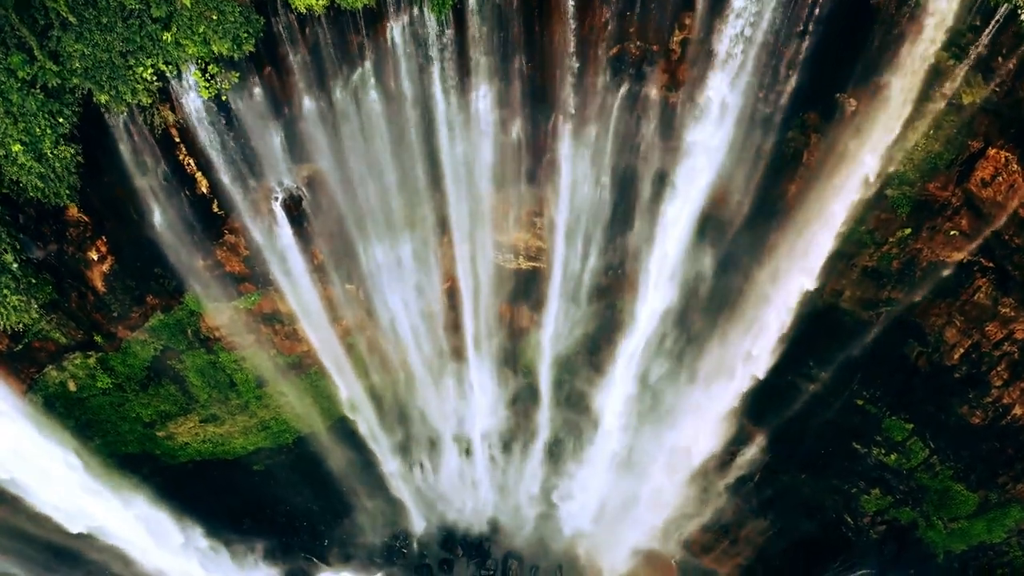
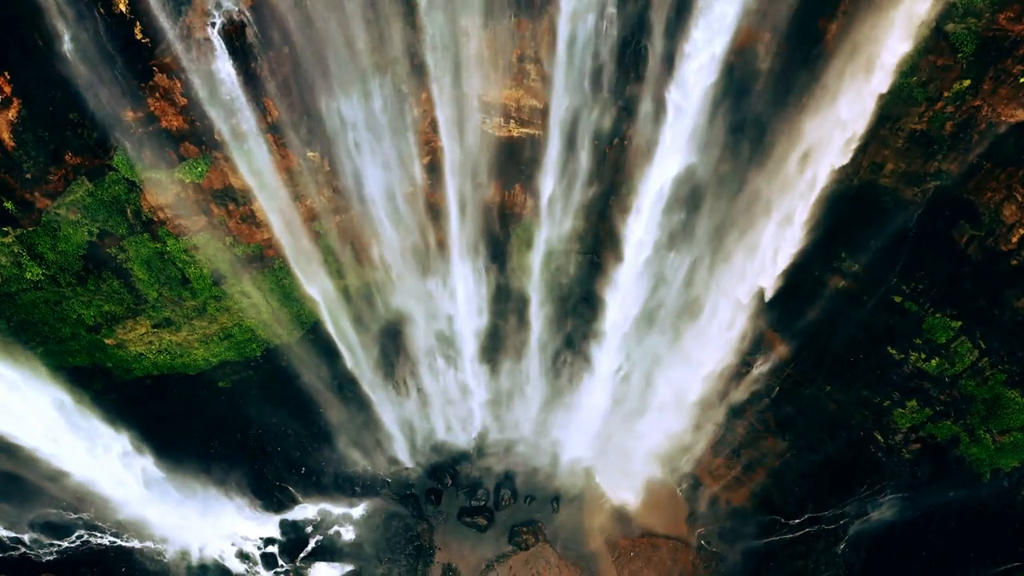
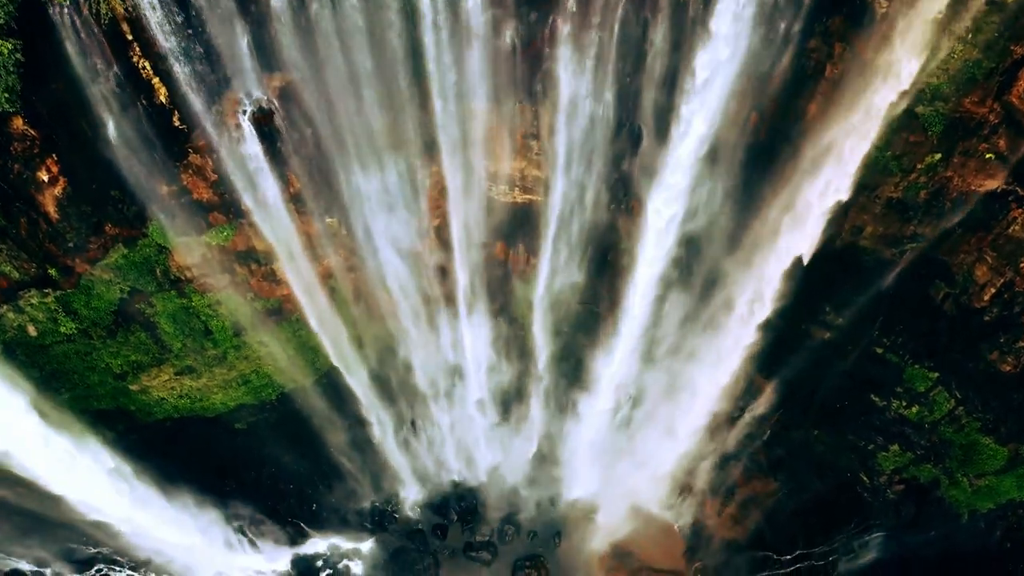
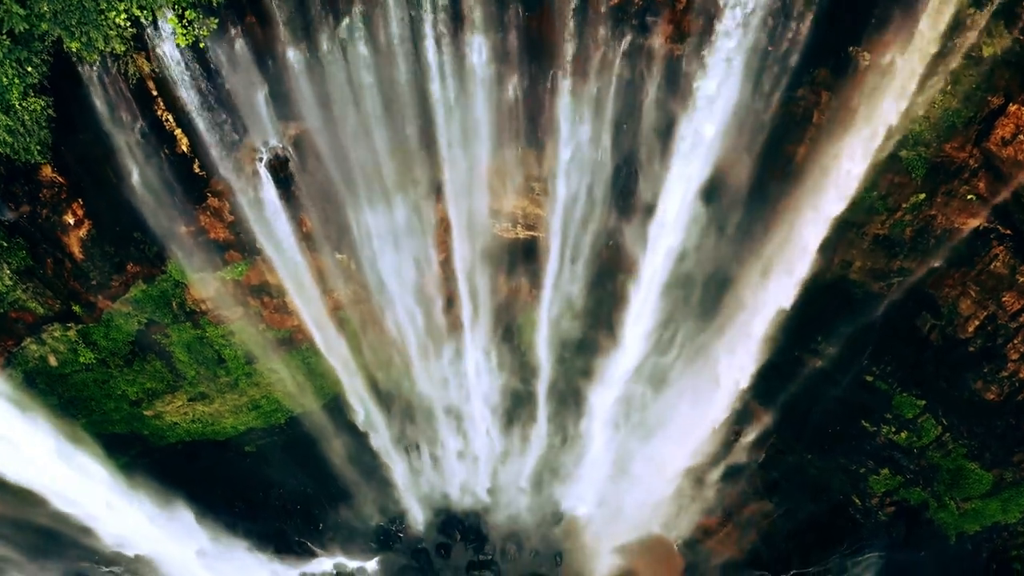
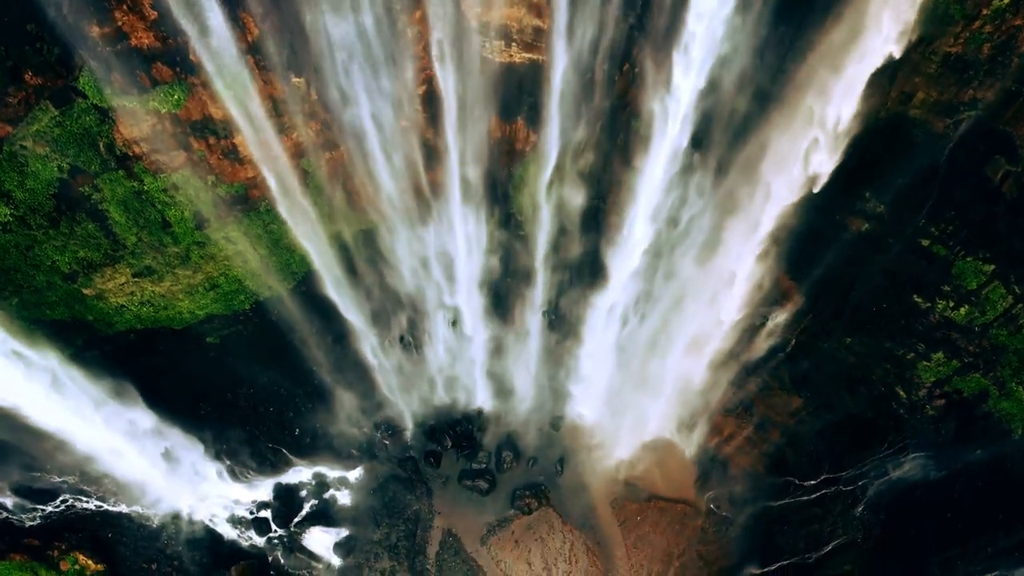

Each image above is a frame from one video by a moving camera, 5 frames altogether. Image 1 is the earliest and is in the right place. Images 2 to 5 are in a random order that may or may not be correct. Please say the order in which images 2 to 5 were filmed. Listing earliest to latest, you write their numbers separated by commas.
4, 3, 2, 5
